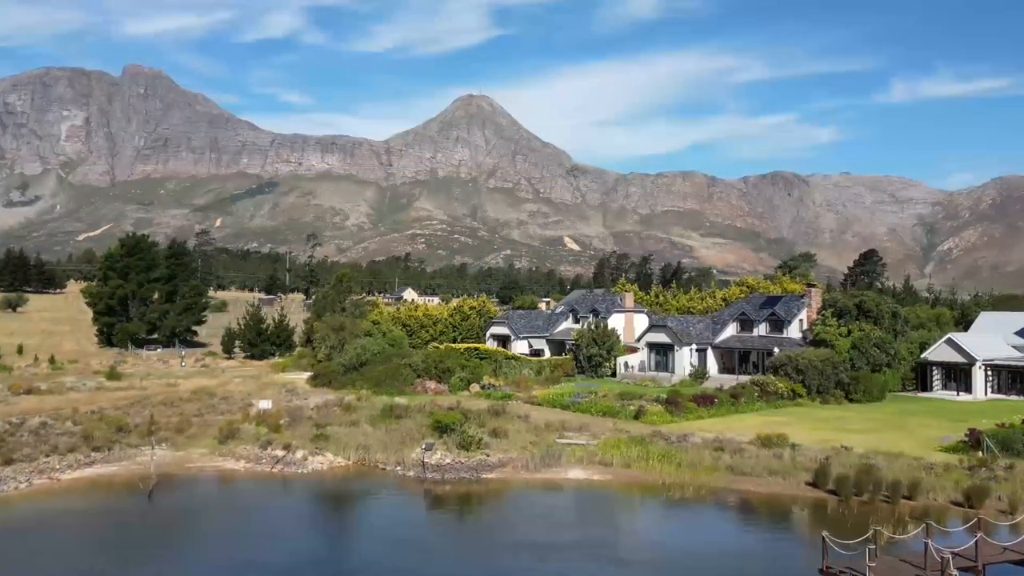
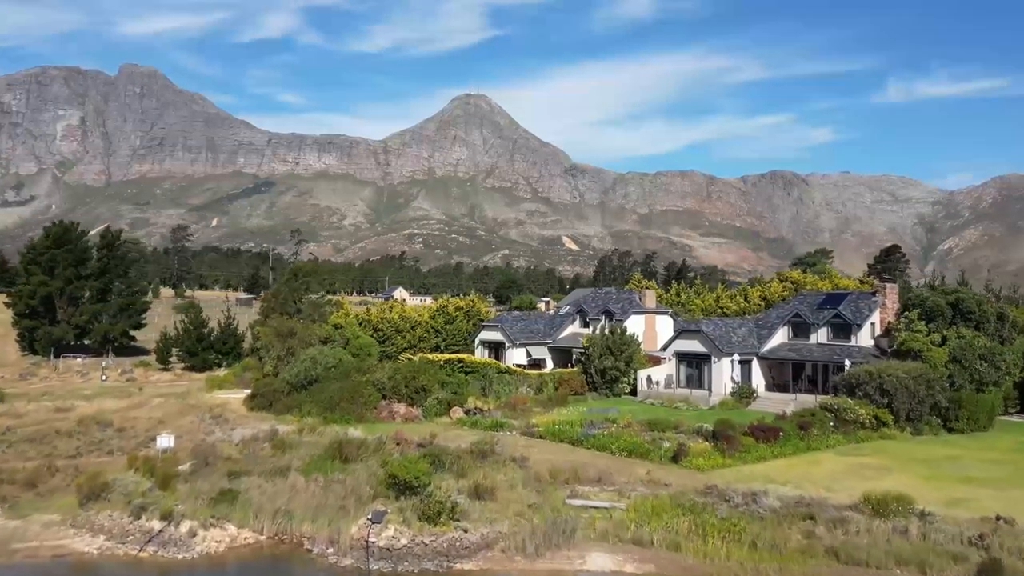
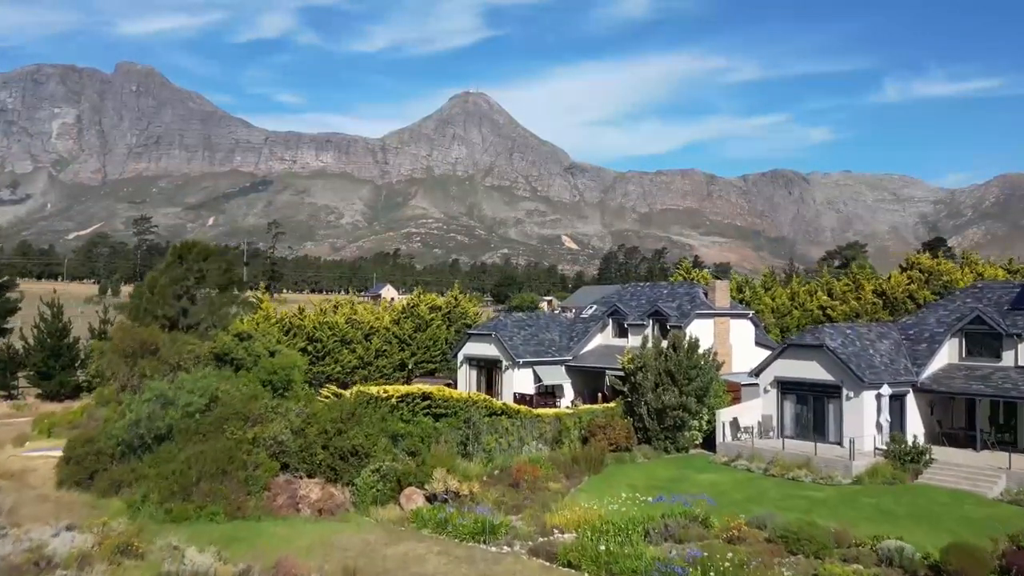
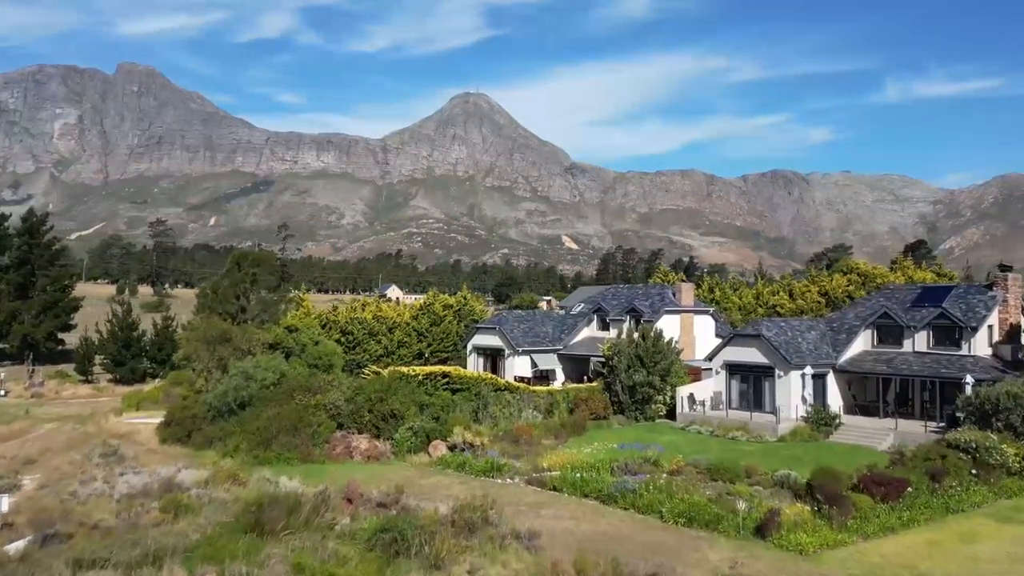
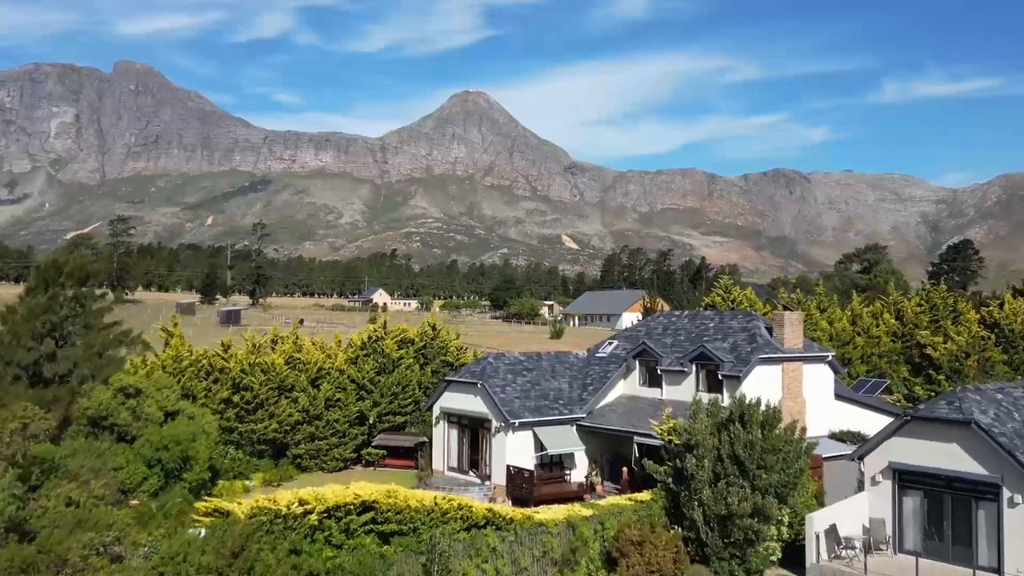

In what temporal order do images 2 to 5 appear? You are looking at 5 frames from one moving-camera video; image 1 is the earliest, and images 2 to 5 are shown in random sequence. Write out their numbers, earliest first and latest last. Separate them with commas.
2, 4, 3, 5
